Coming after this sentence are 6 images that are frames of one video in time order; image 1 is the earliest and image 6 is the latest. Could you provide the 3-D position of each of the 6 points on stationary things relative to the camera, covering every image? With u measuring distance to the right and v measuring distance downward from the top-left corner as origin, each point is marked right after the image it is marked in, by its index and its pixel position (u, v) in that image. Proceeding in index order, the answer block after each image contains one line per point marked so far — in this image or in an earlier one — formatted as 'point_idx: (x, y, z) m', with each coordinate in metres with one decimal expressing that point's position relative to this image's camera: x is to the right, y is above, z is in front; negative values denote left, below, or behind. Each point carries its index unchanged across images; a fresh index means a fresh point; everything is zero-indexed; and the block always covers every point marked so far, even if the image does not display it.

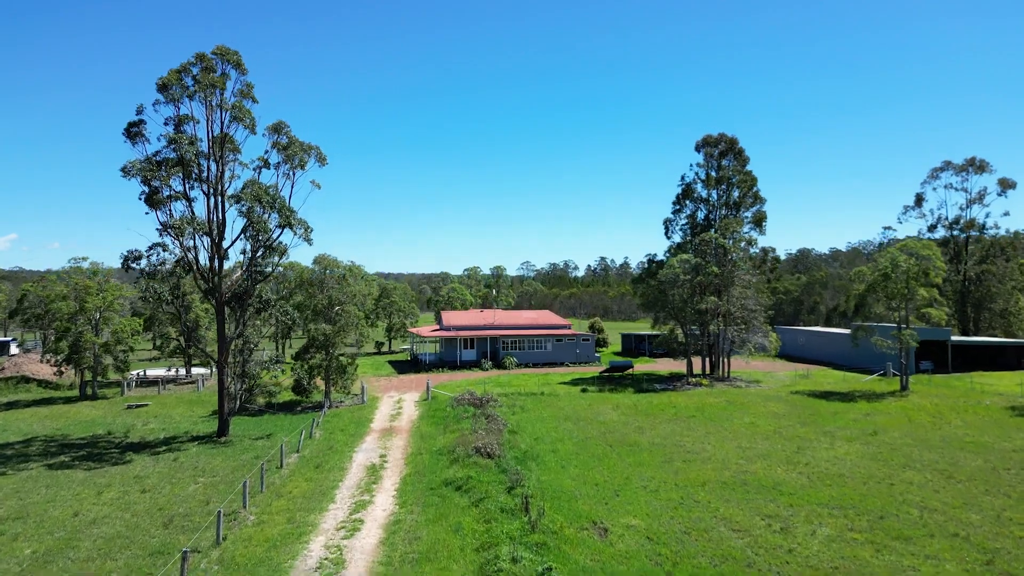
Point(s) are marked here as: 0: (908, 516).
0: (+9.4, -5.4, +13.9) m
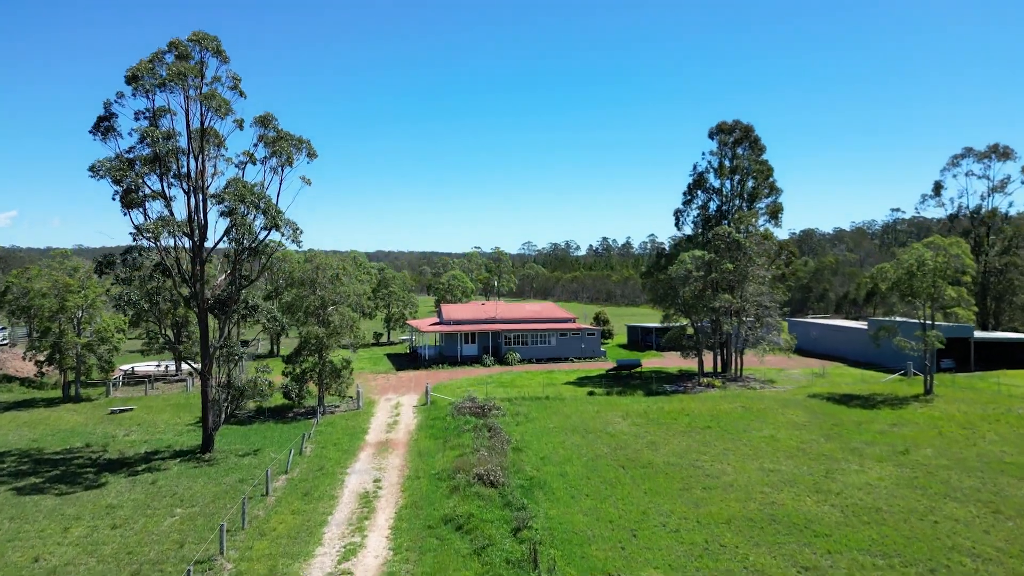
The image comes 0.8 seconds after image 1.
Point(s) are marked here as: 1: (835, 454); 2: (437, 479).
0: (+9.5, -5.9, +12.4) m
1: (+11.0, -5.7, +20.0) m
2: (-2.2, -5.7, +17.4) m
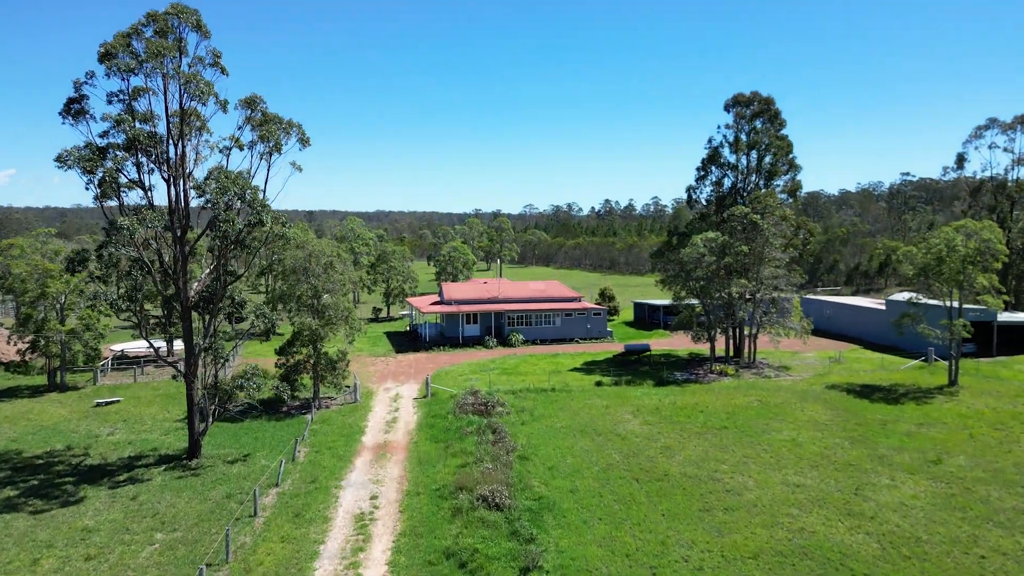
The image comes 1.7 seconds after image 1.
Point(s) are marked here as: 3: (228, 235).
0: (+9.7, -6.4, +11.2) m
1: (+11.2, -5.6, +18.7) m
2: (-2.0, -5.8, +16.2) m
3: (-9.3, +1.8, +19.2) m
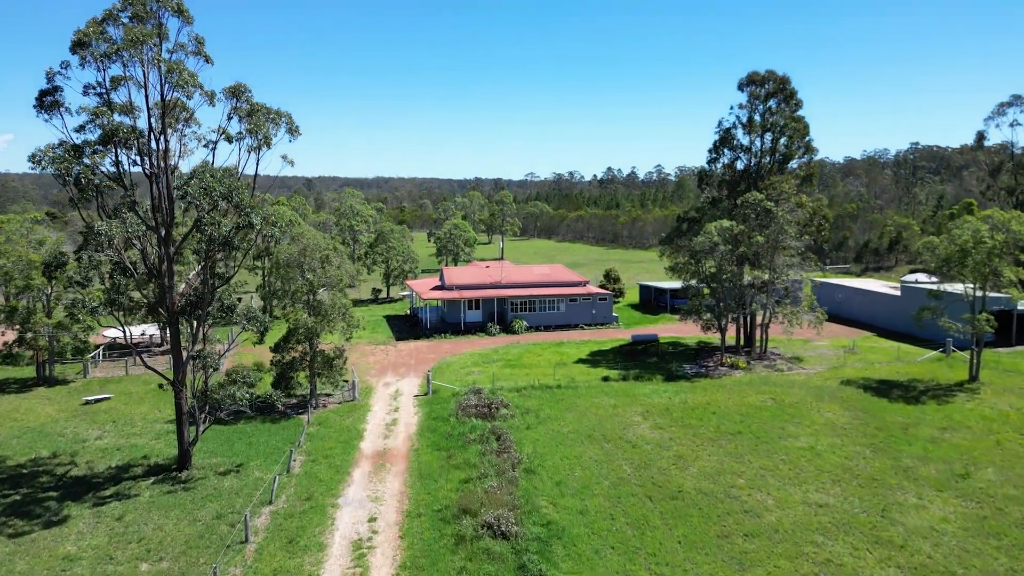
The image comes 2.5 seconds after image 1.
0: (+9.9, -6.9, +10.3) m
1: (+11.4, -5.8, +17.8) m
2: (-1.9, -6.1, +15.3) m
3: (-9.2, +1.7, +17.9) m
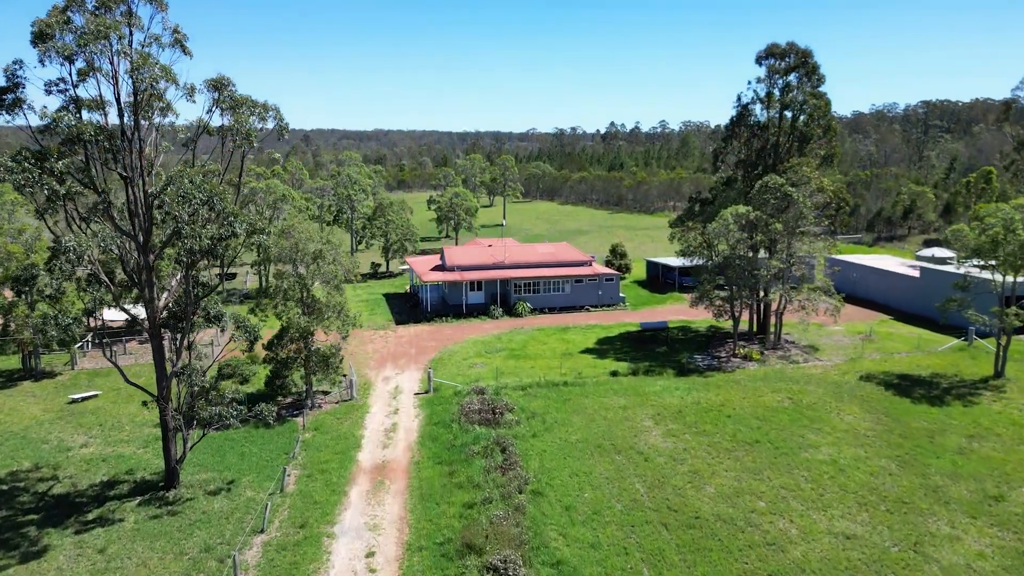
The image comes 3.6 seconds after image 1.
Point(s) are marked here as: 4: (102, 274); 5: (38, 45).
0: (+10.0, -7.8, +9.4) m
1: (+11.6, -6.1, +16.7) m
2: (-1.7, -6.6, +14.3) m
3: (-9.0, +1.3, +16.4) m
4: (-11.8, +0.5, +16.7) m
5: (-12.4, +6.5, +14.8) m
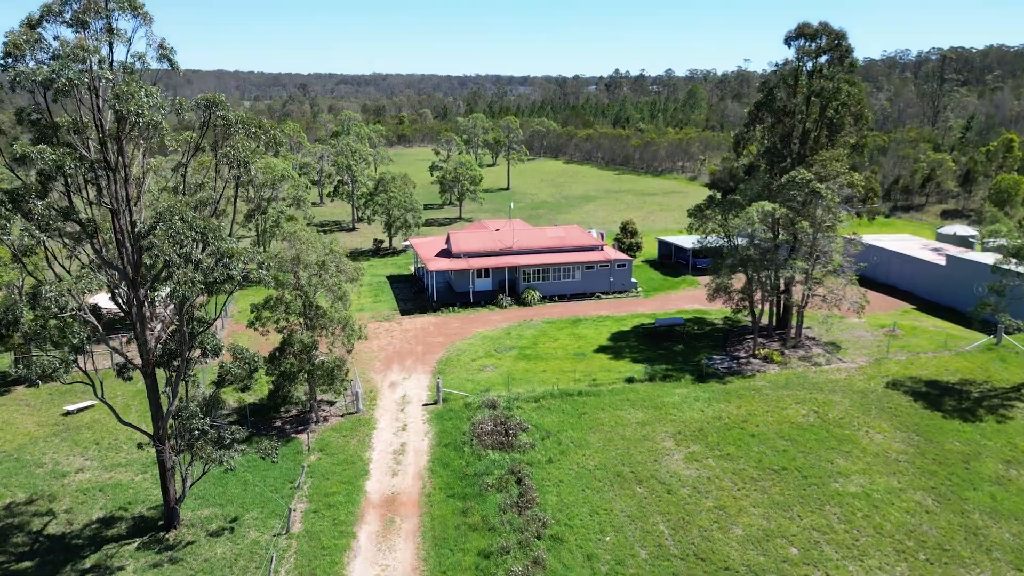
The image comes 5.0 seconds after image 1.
0: (+10.5, -9.4, +8.7) m
1: (+12.1, -7.0, +15.9) m
2: (-1.2, -7.7, +13.5) m
3: (-8.5, +0.3, +14.9) m
4: (-11.3, -0.5, +15.3) m
5: (-11.9, +5.4, +12.9) m
